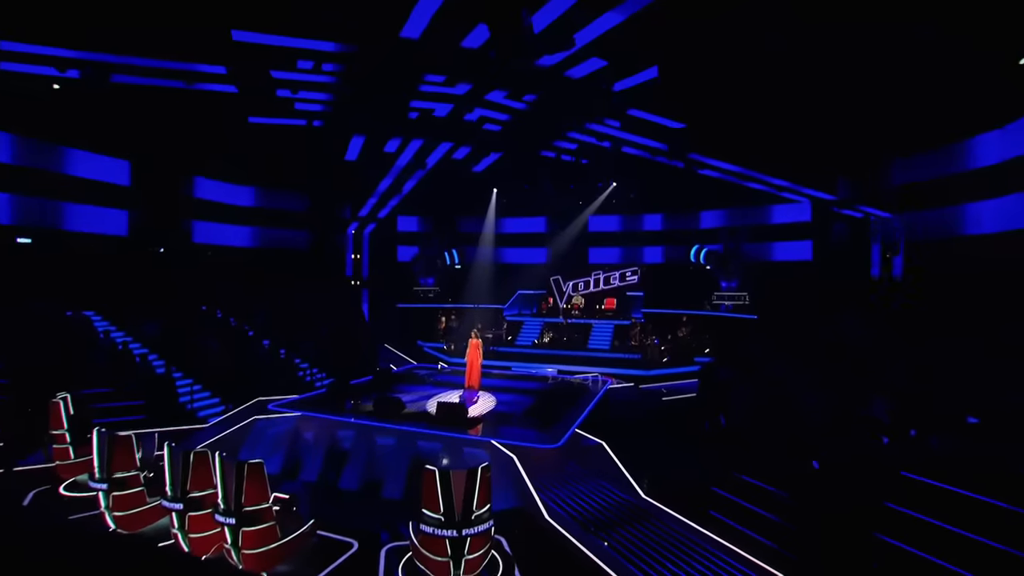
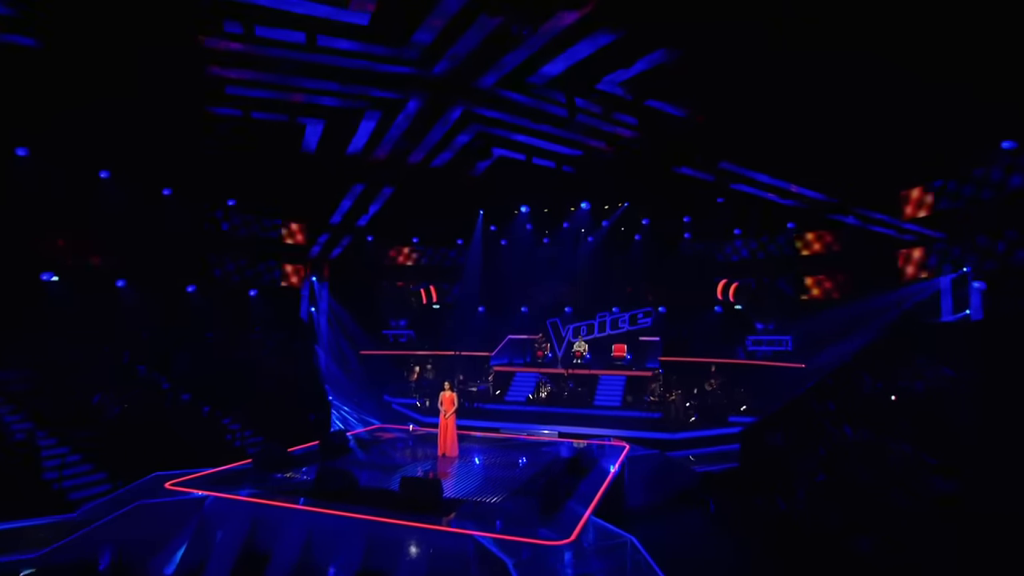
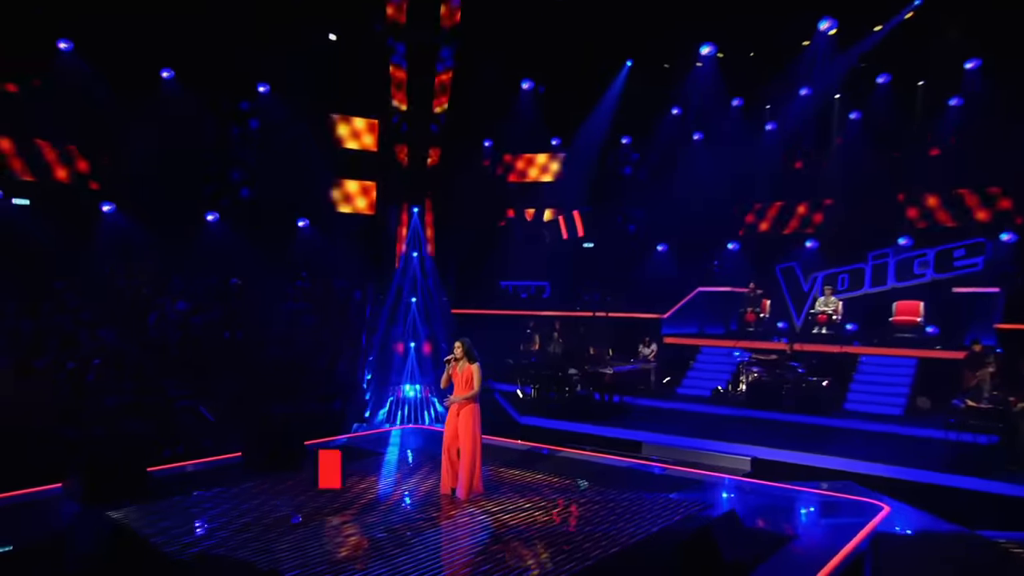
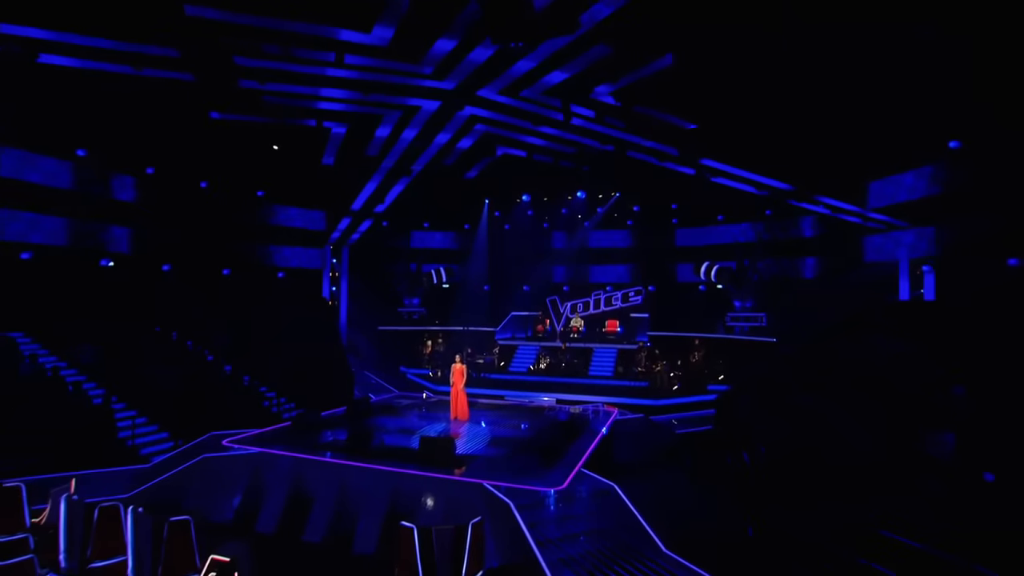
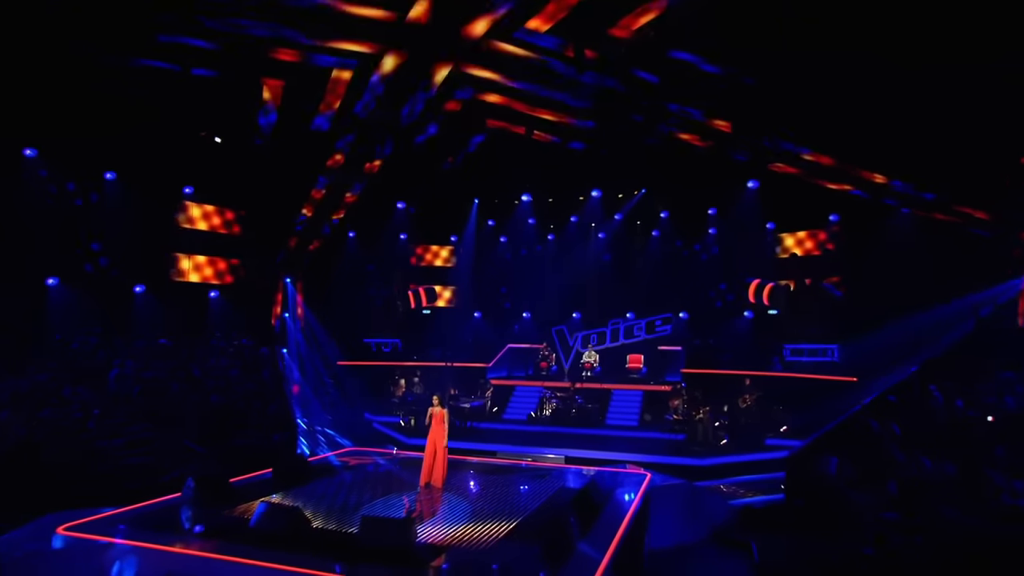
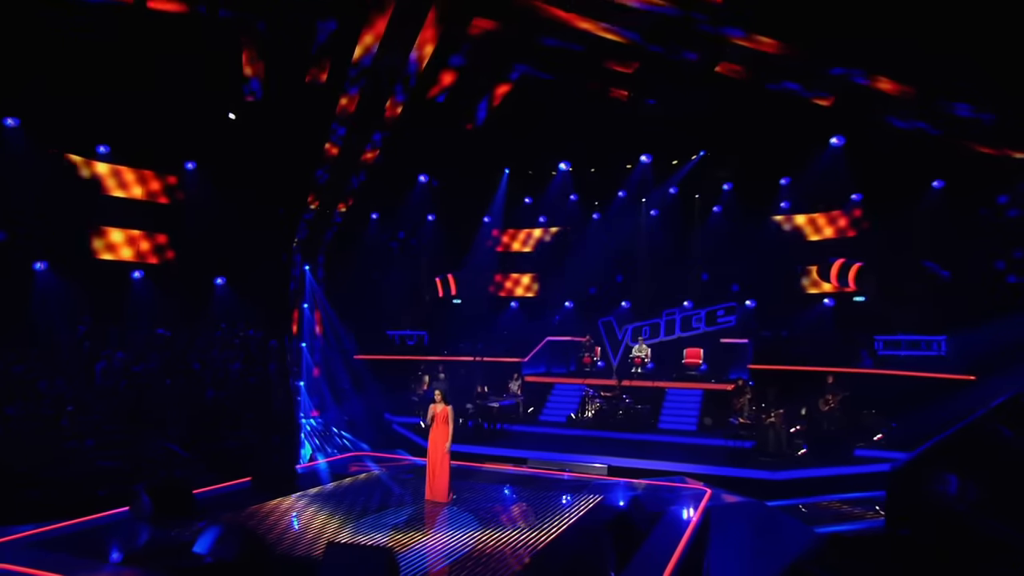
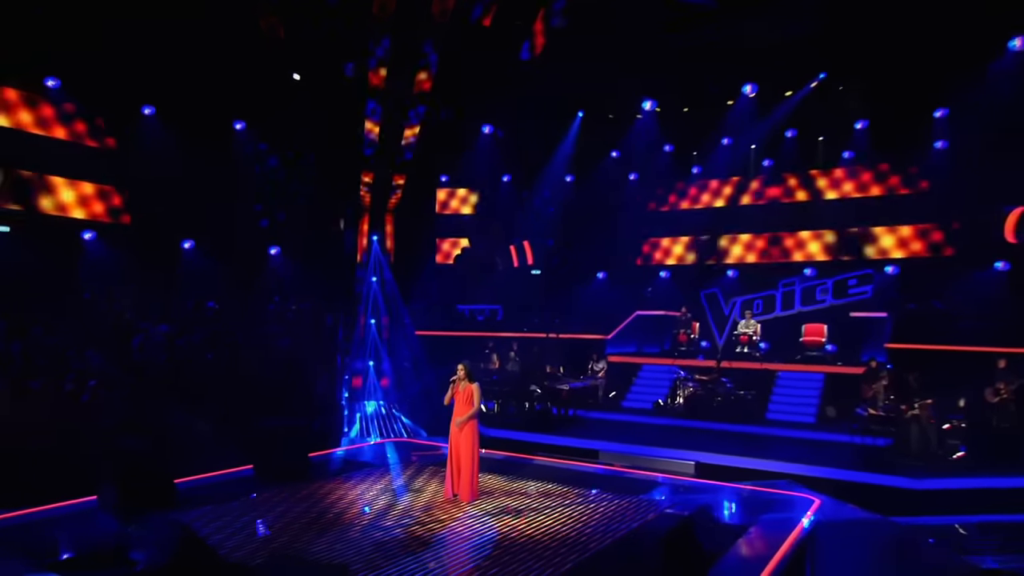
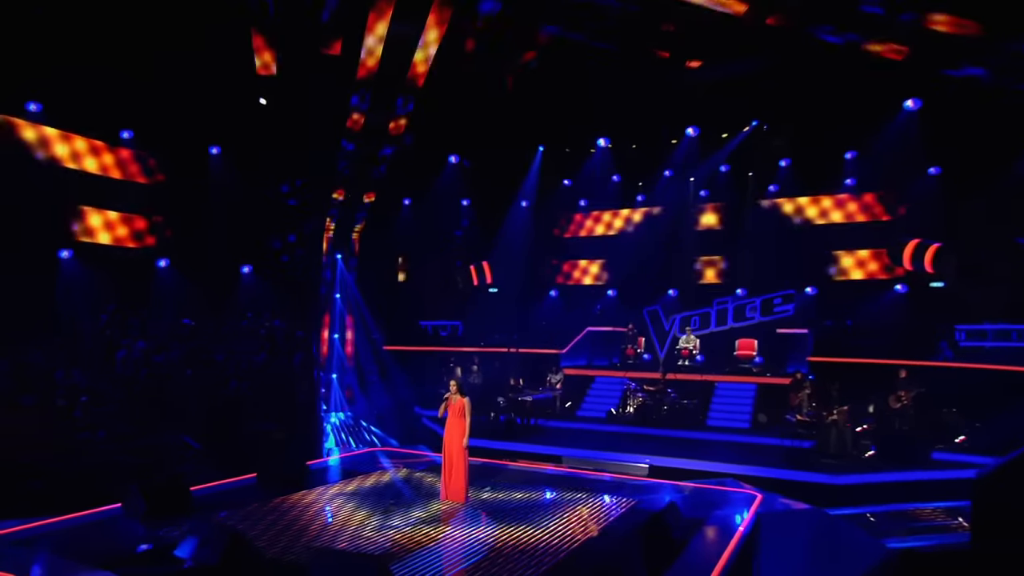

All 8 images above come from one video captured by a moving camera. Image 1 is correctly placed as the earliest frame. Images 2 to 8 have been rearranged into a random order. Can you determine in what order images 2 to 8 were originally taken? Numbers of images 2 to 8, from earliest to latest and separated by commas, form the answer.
4, 2, 5, 6, 8, 7, 3
